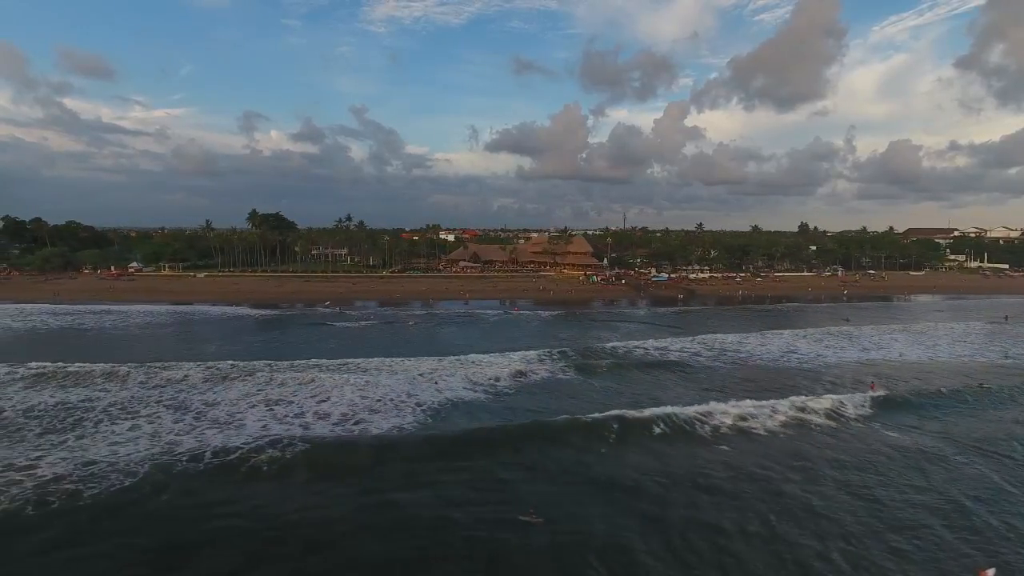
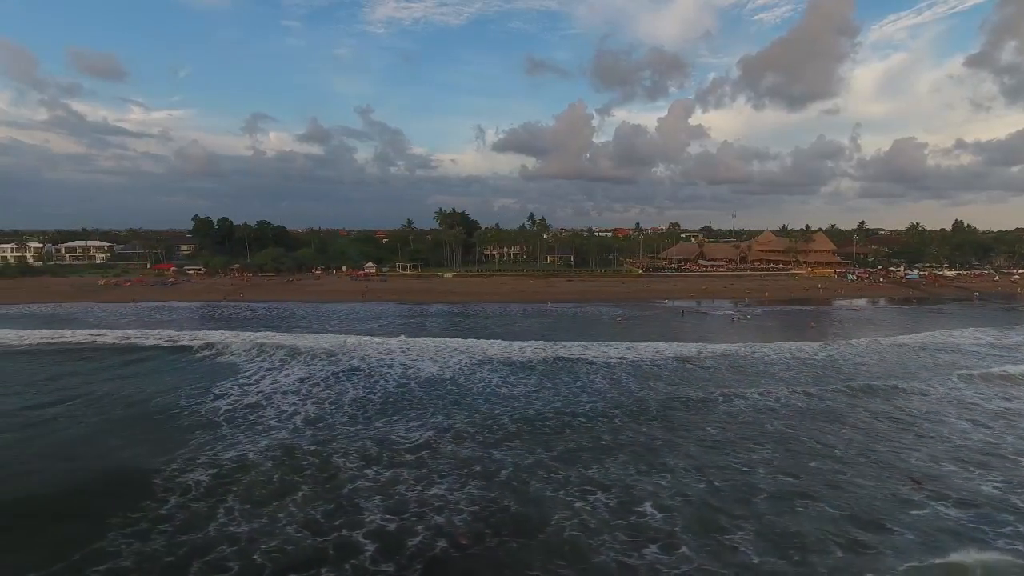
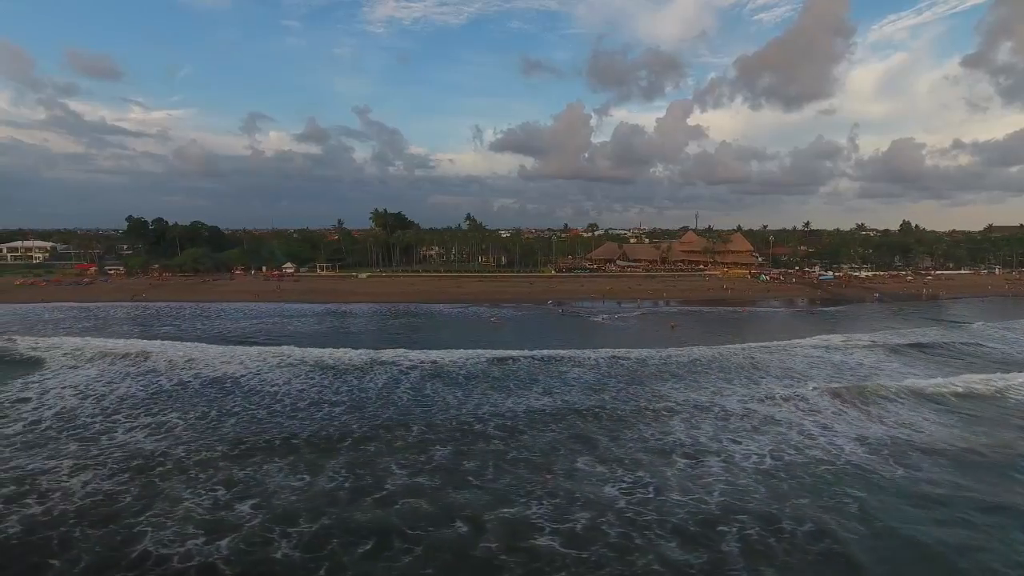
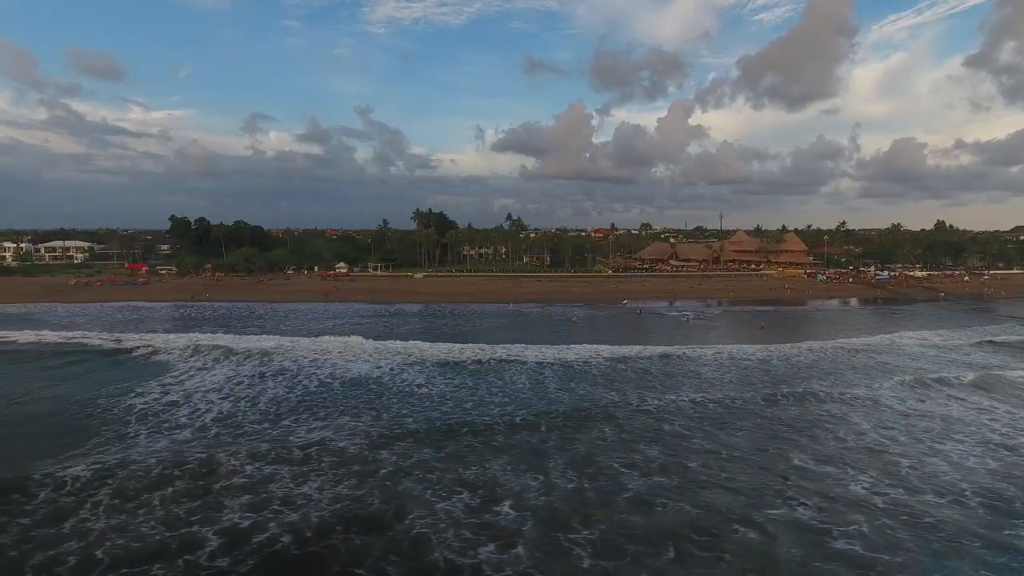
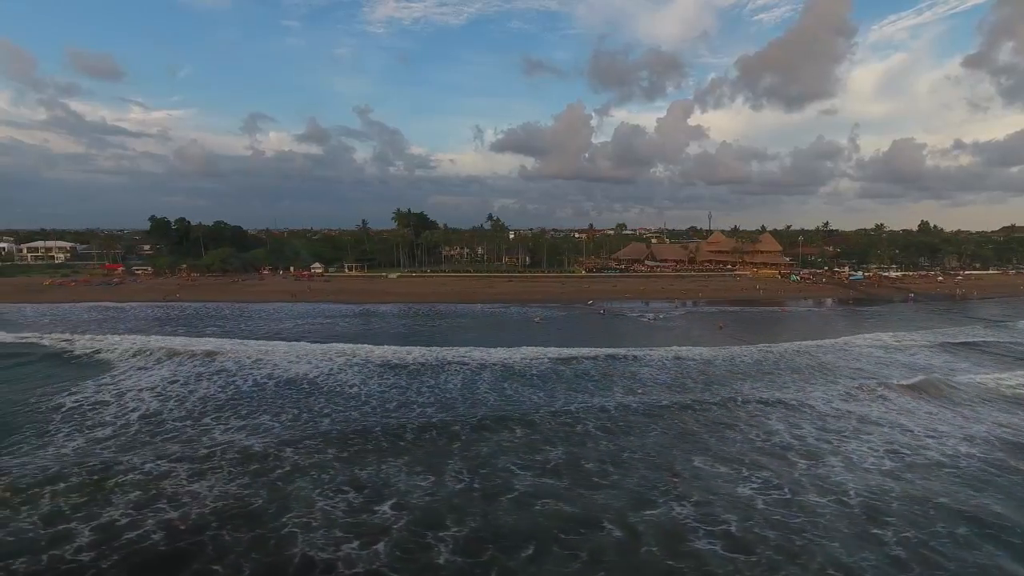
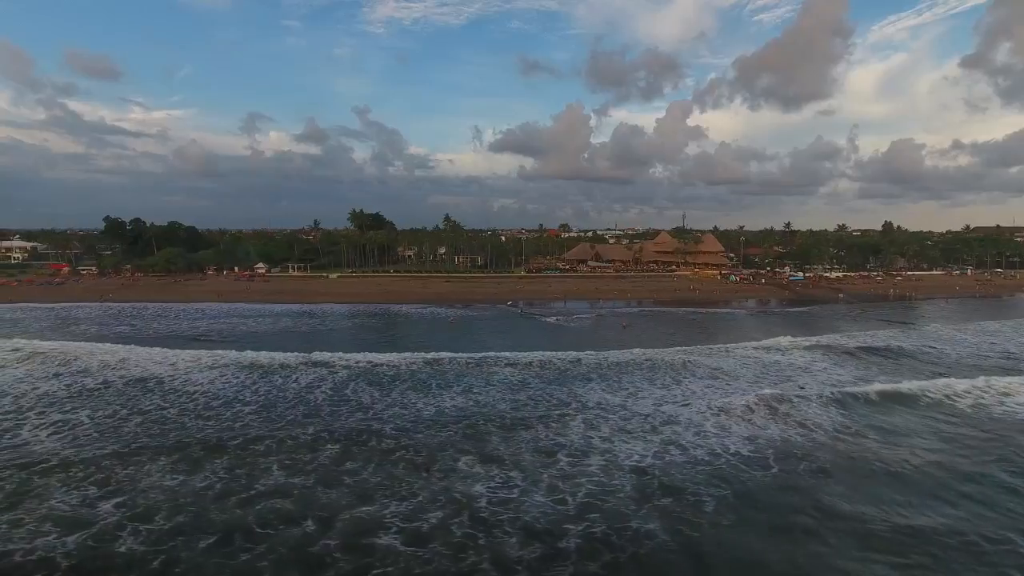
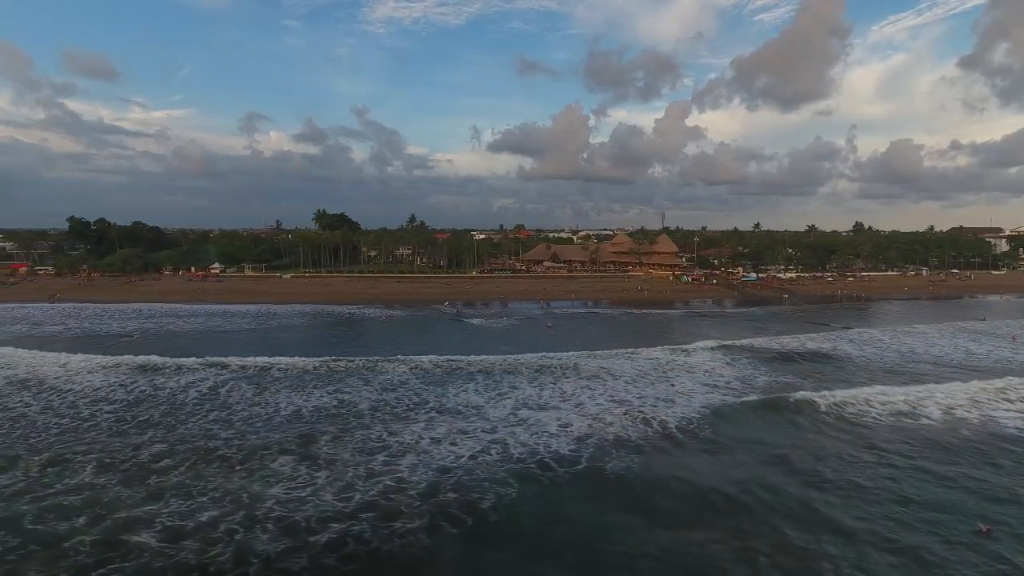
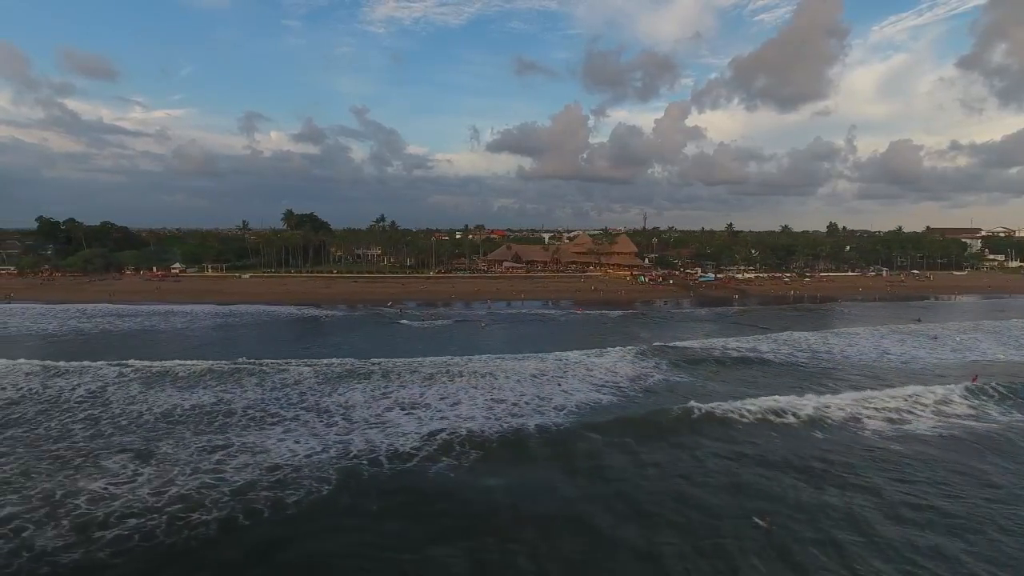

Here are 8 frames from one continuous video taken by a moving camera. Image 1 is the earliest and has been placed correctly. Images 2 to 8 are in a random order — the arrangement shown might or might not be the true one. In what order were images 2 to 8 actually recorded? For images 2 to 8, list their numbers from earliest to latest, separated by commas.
8, 7, 6, 3, 5, 4, 2
